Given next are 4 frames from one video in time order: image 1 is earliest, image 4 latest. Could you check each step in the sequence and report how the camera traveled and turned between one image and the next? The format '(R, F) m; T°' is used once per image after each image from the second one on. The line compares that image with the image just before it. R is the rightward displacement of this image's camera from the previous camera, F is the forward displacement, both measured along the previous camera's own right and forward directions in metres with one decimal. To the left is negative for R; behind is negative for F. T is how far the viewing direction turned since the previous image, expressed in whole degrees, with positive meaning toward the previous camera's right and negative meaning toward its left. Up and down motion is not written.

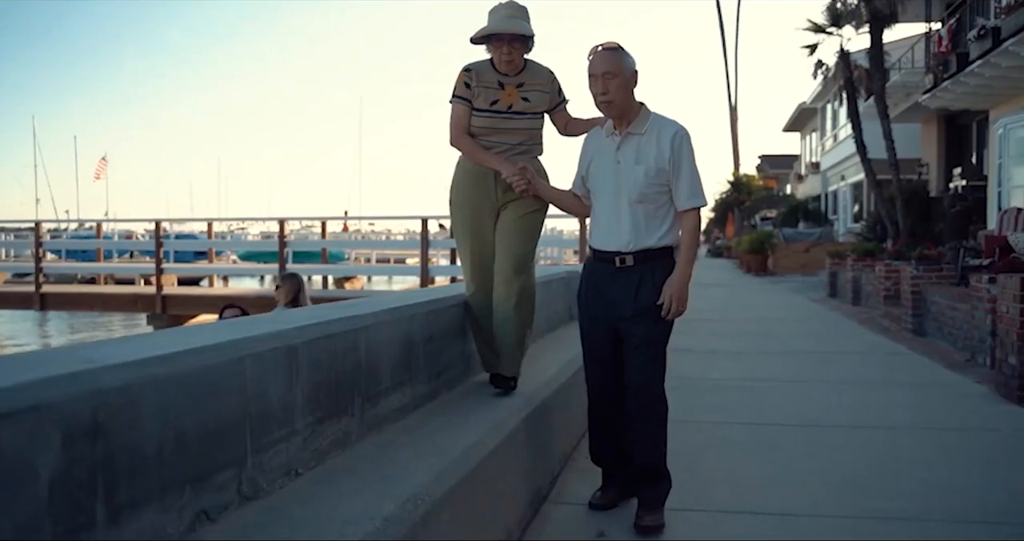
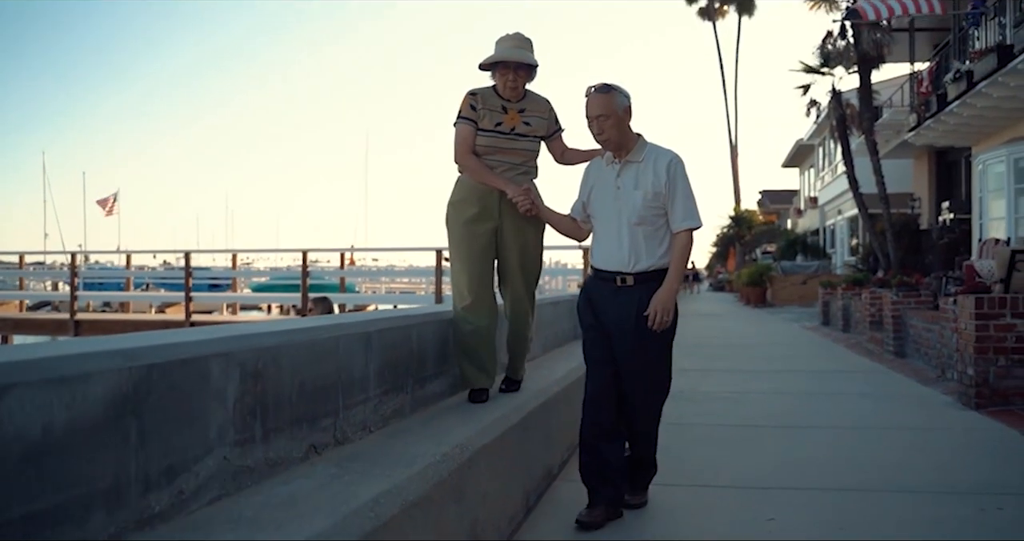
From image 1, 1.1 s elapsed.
(-0.1, -0.9) m; 0°
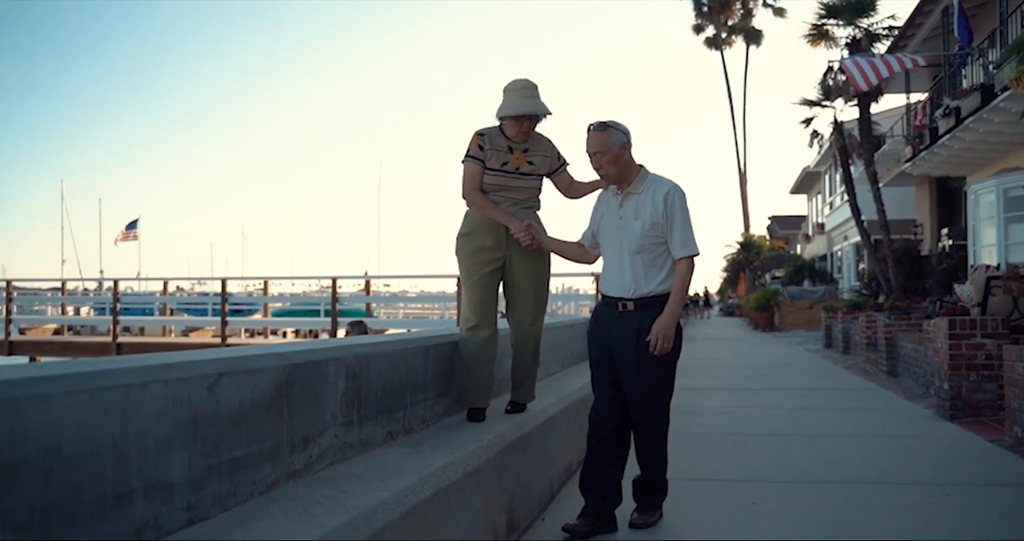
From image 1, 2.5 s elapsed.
(-0.1, -0.9) m; -1°
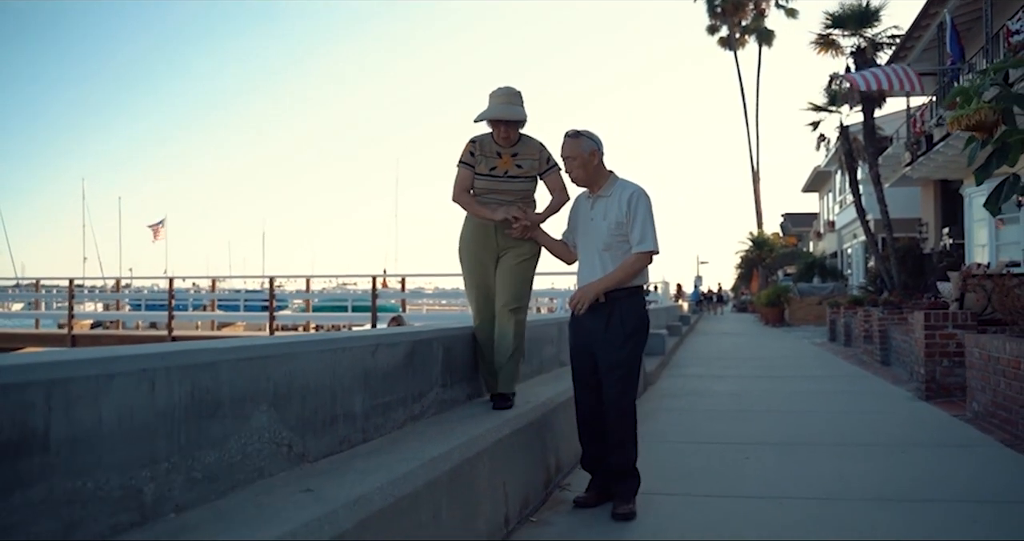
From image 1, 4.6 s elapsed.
(-0.2, -1.3) m; -1°
